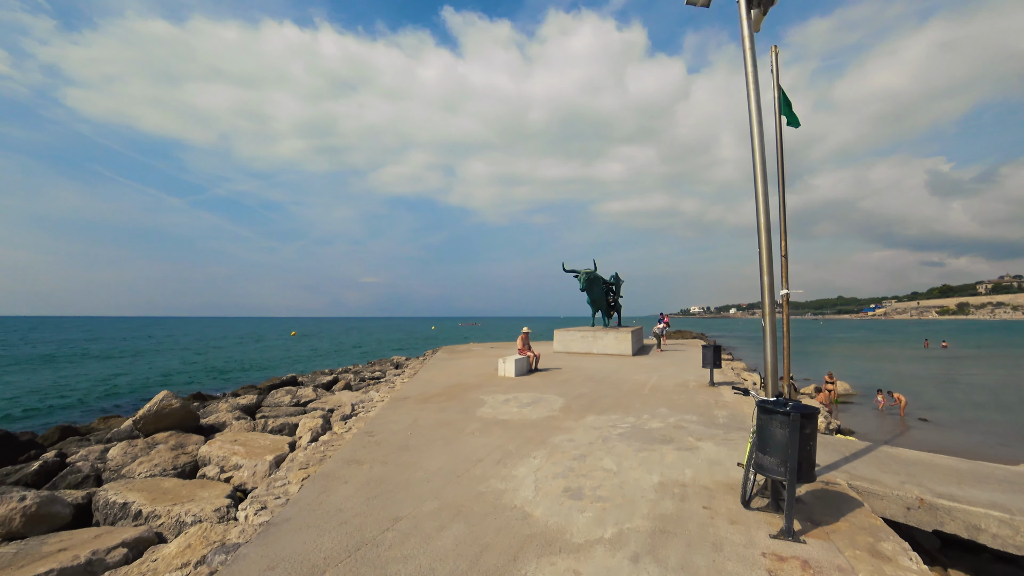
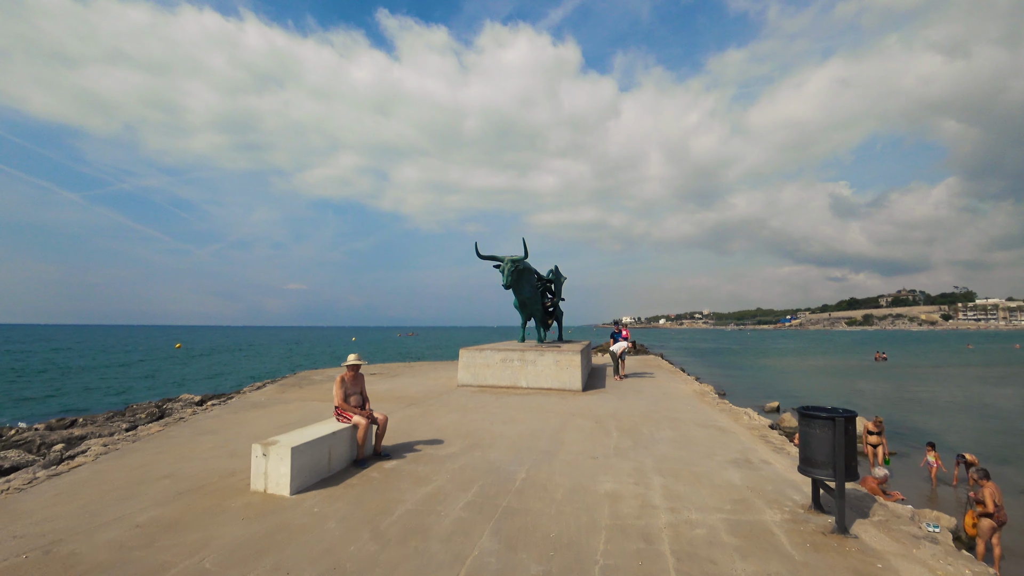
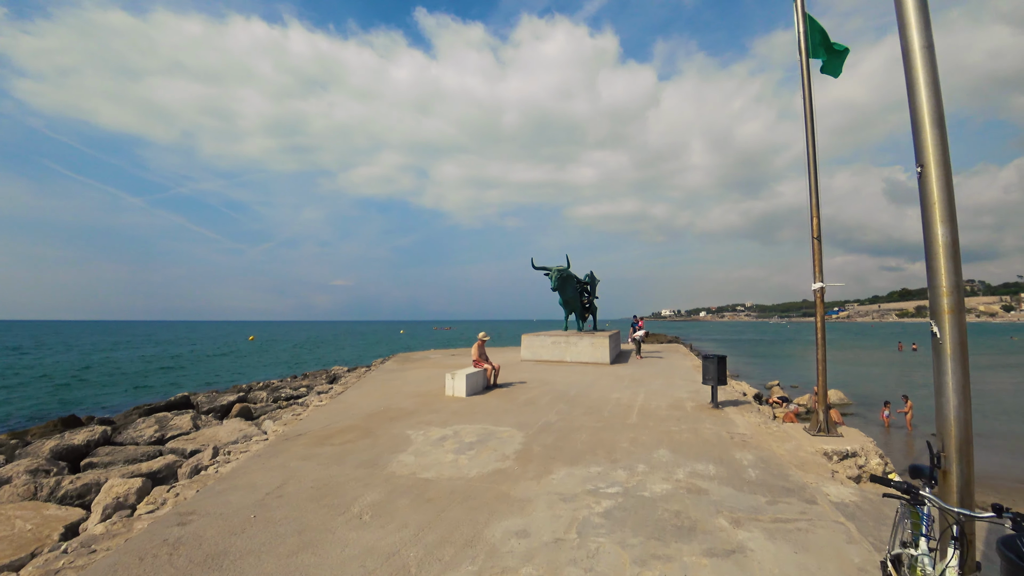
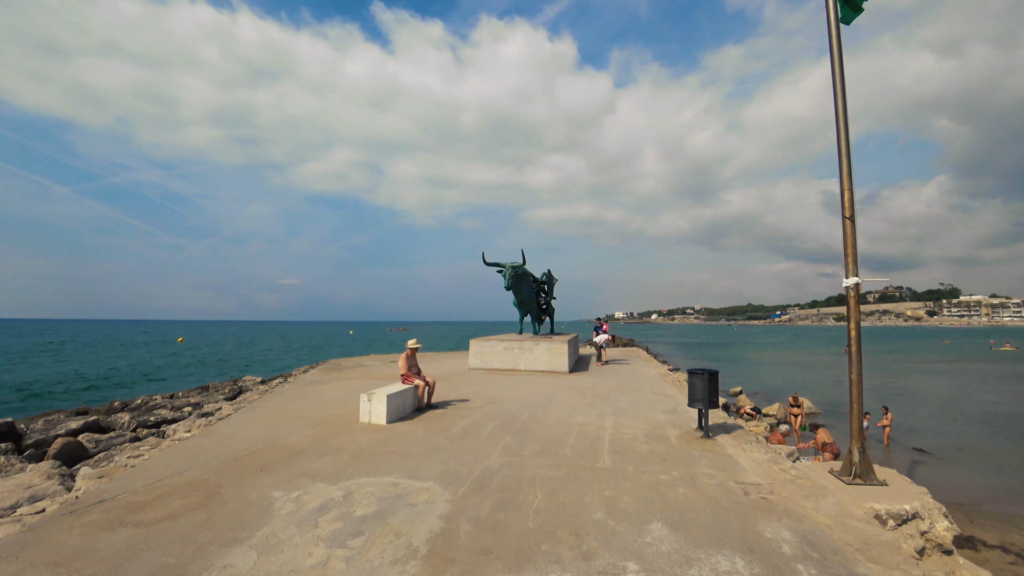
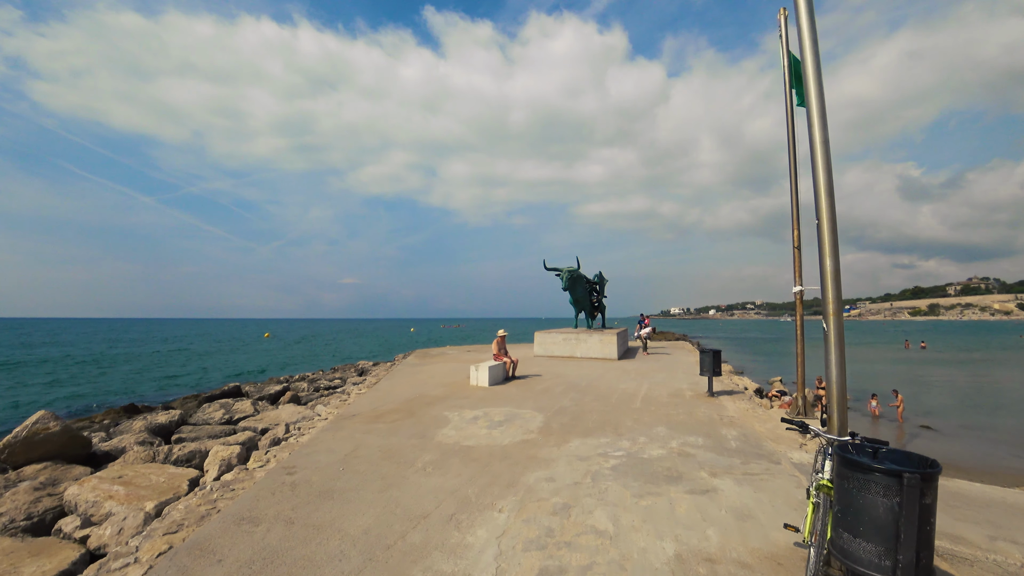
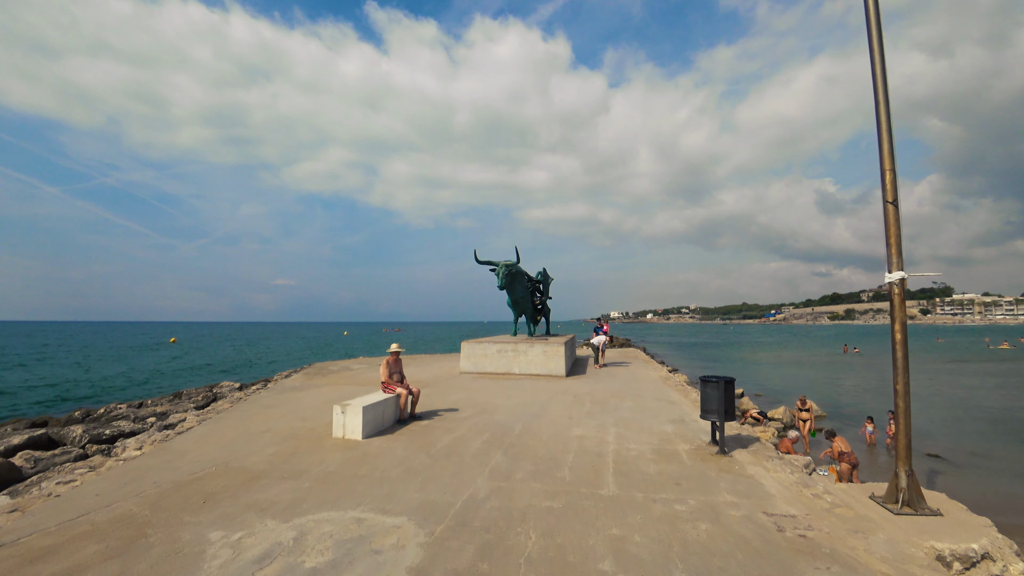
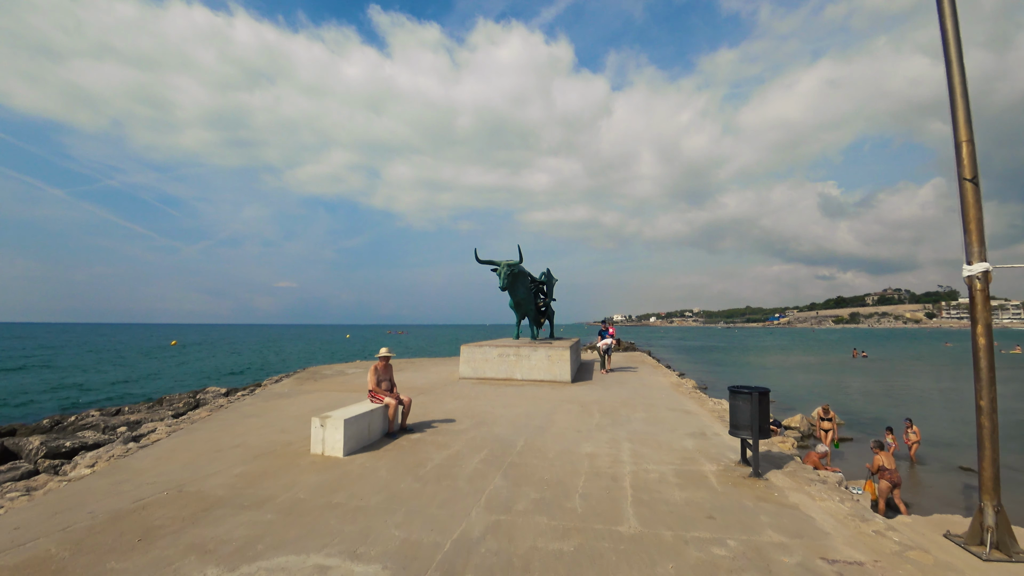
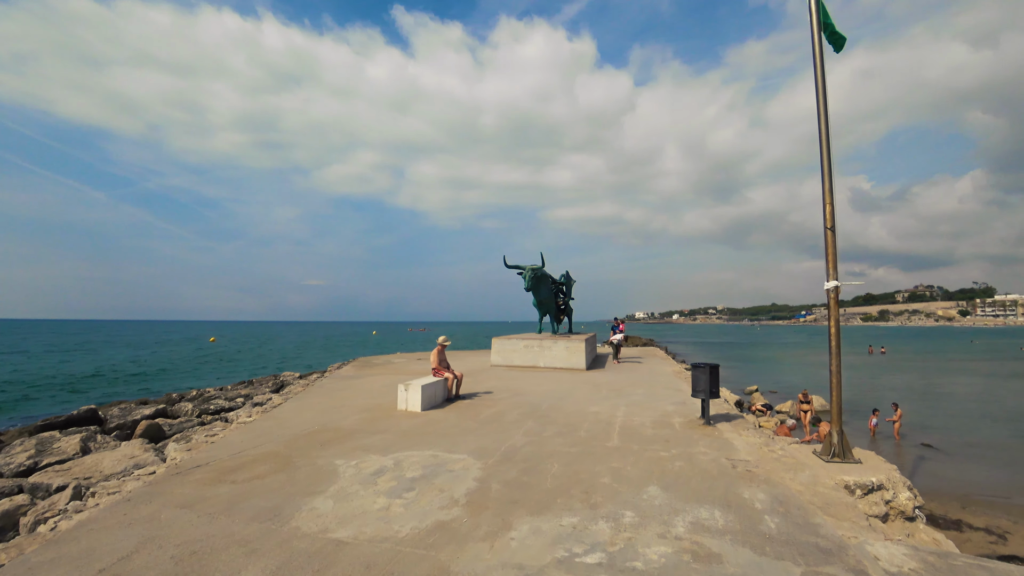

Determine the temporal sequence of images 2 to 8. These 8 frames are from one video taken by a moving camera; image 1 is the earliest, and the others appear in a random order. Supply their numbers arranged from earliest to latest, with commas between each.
5, 3, 8, 4, 6, 7, 2
